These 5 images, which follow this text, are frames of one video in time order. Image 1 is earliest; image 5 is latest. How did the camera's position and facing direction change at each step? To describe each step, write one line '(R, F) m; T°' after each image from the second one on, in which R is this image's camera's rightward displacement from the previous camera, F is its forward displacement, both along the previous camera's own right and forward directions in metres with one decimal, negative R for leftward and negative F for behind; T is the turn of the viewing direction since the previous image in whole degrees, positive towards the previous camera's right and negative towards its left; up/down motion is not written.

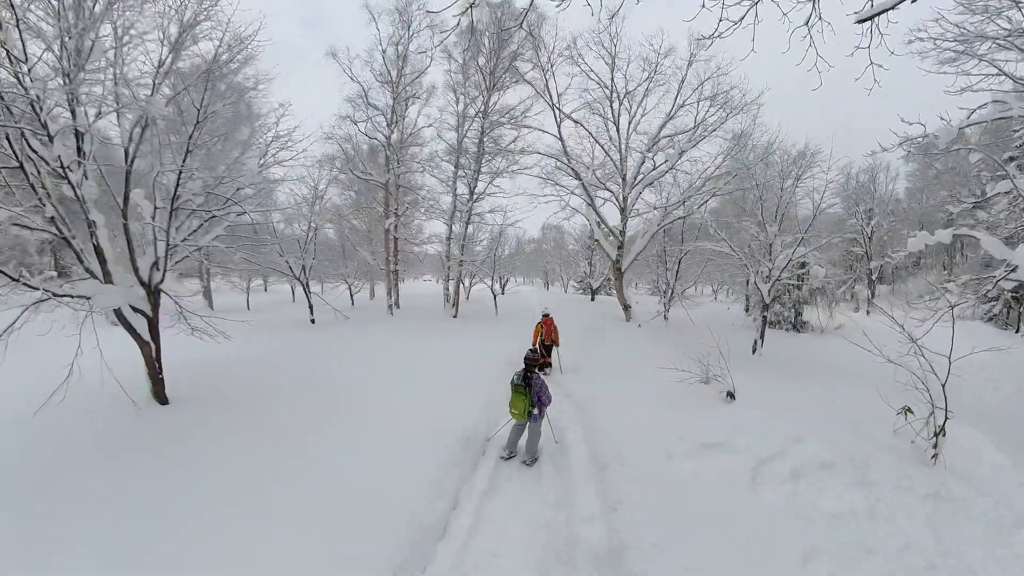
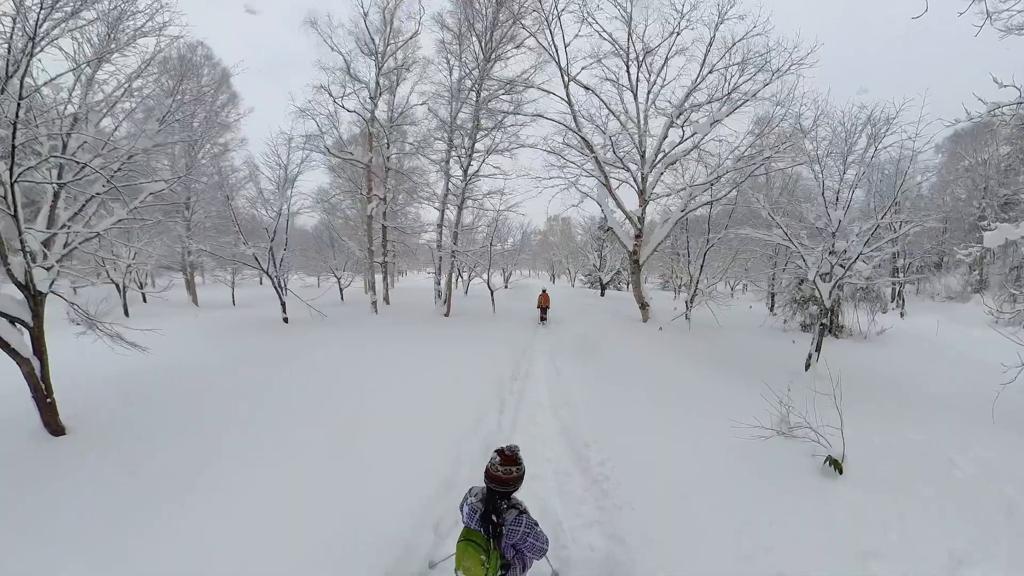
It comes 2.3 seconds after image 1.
(+0.2, +1.2) m; -1°
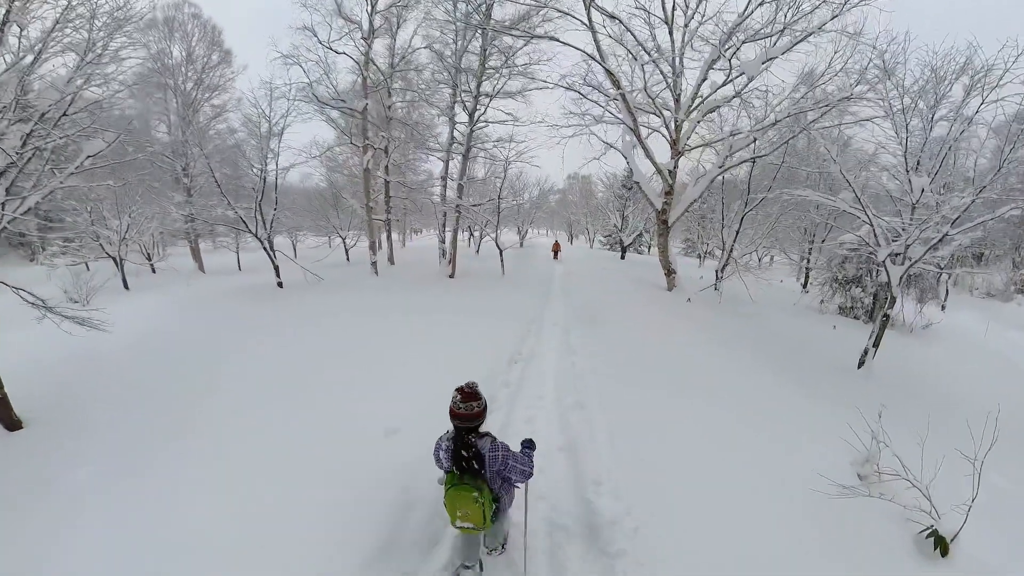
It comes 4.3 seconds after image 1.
(+0.1, +0.7) m; -2°
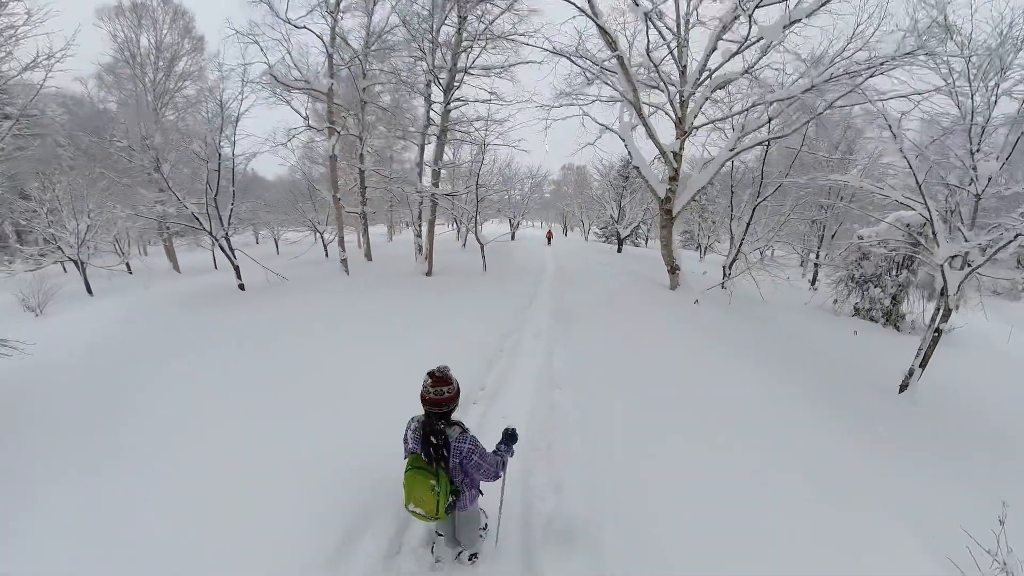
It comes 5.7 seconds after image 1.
(+0.2, +0.7) m; +1°
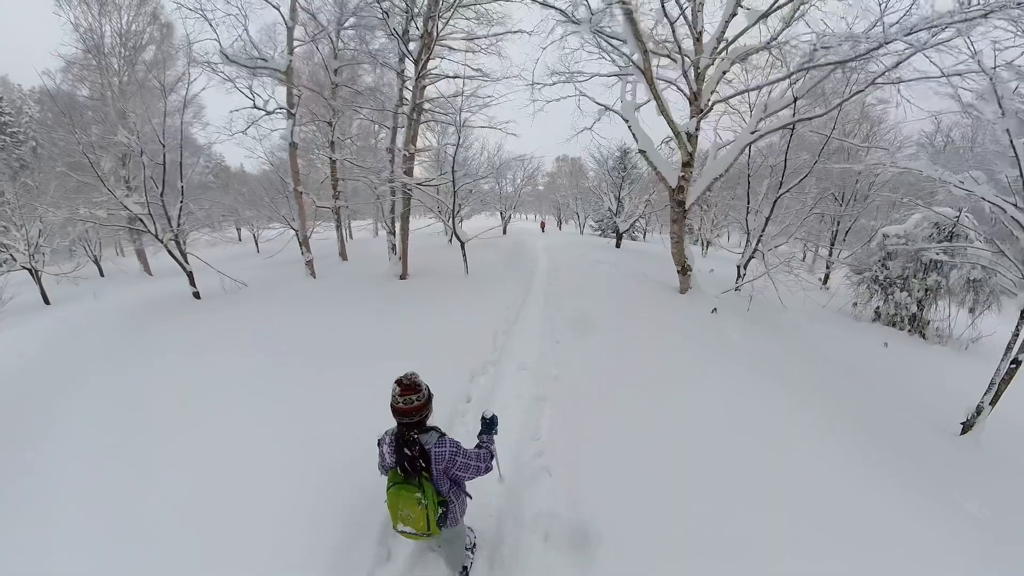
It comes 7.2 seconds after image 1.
(+0.1, +0.8) m; +1°
